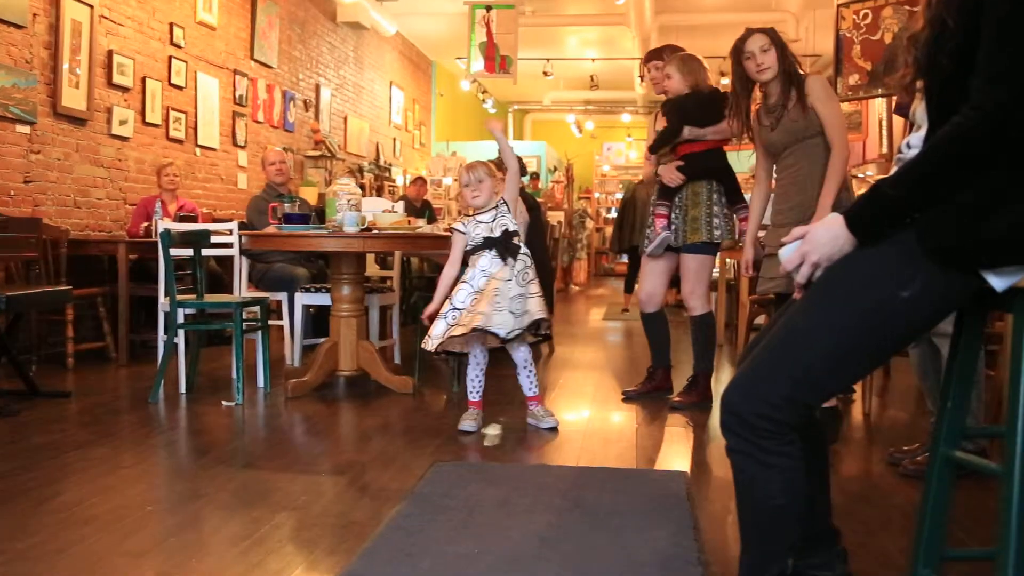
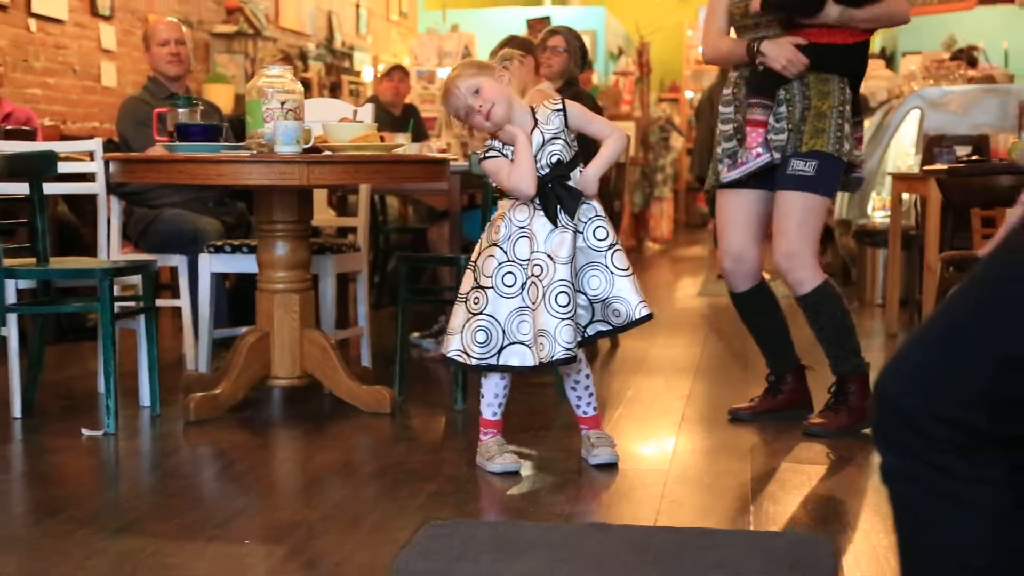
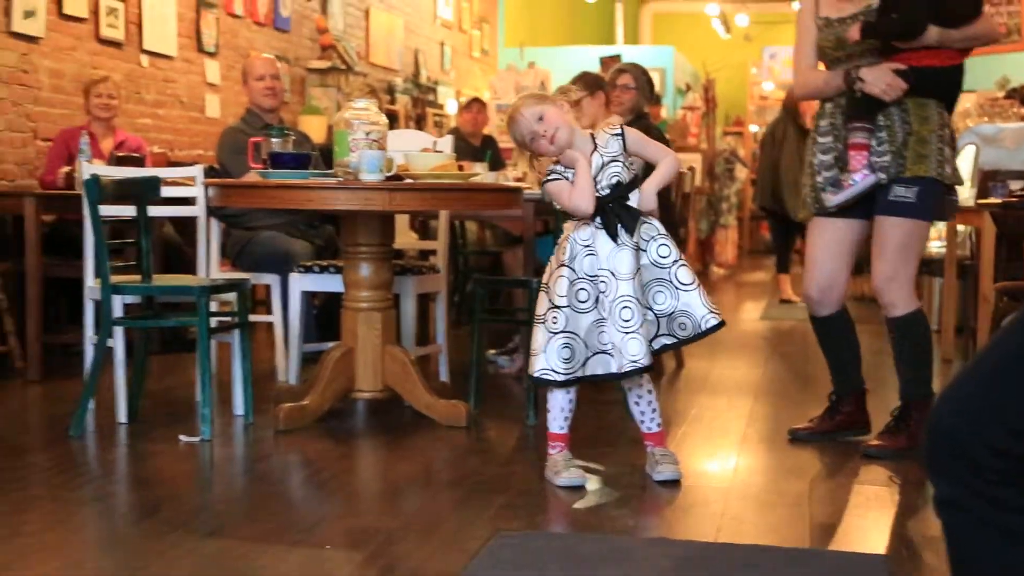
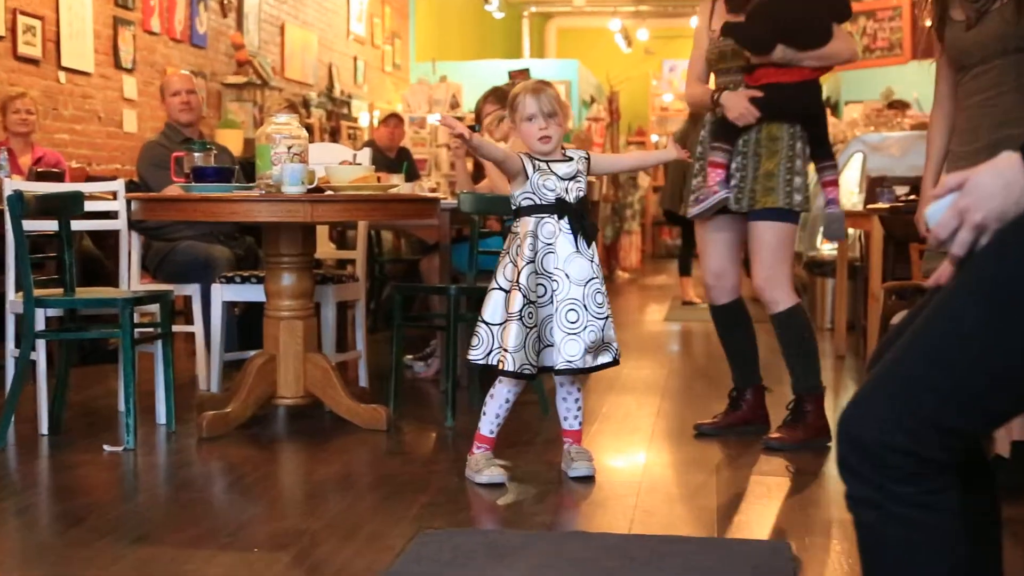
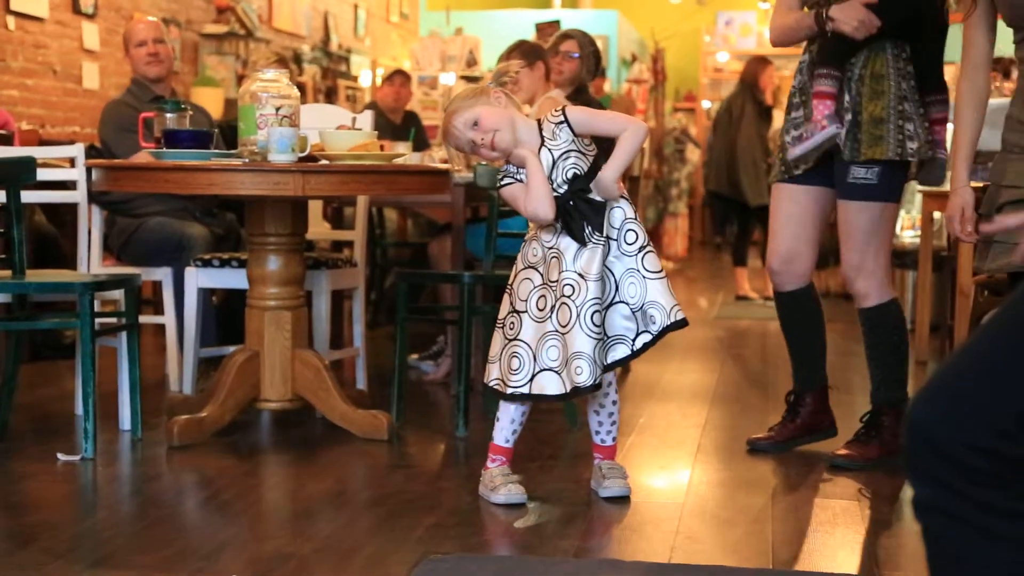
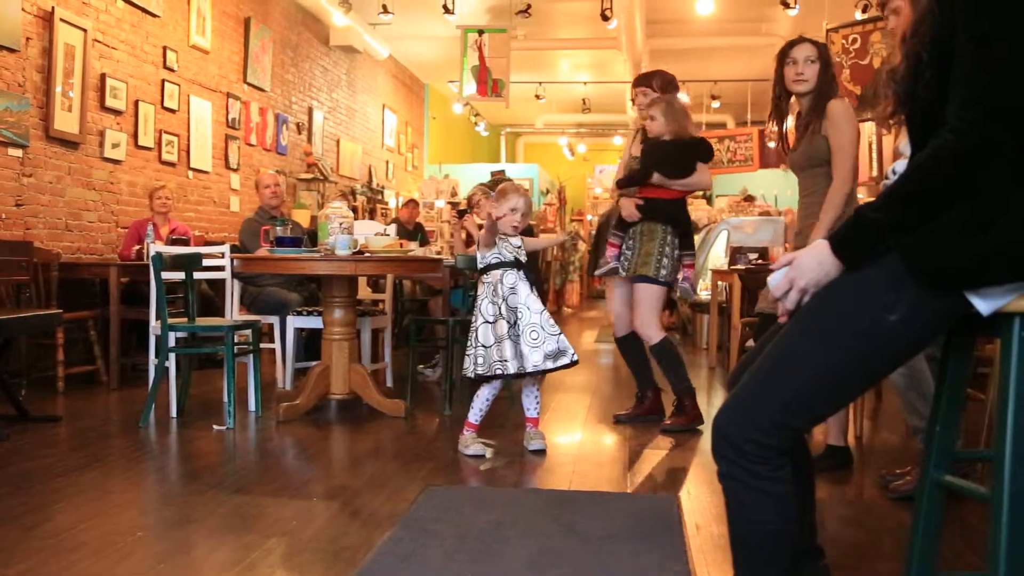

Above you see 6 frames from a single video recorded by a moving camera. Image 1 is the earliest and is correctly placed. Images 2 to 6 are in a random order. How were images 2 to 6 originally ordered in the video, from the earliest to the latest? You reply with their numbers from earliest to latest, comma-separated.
6, 4, 5, 2, 3
